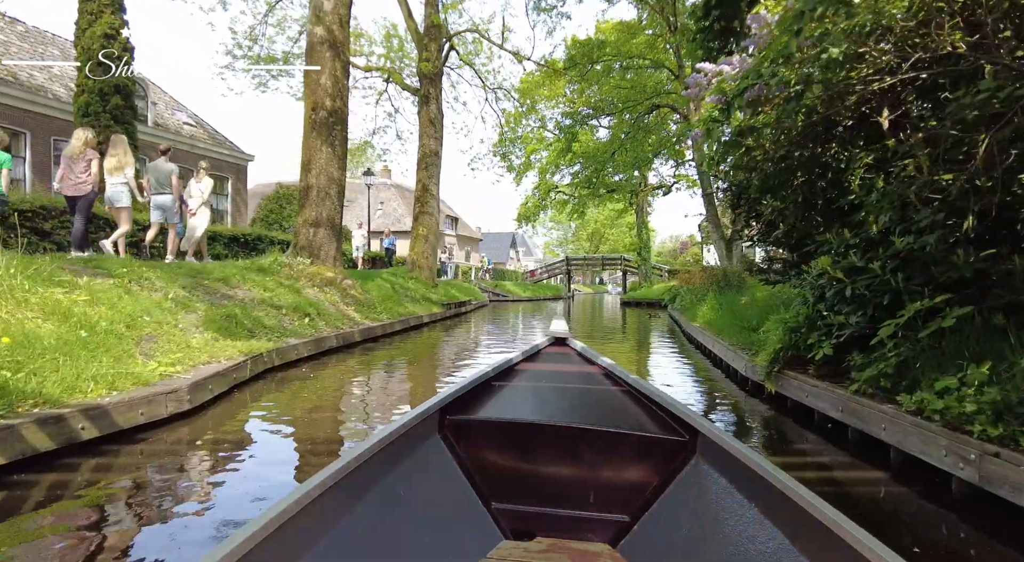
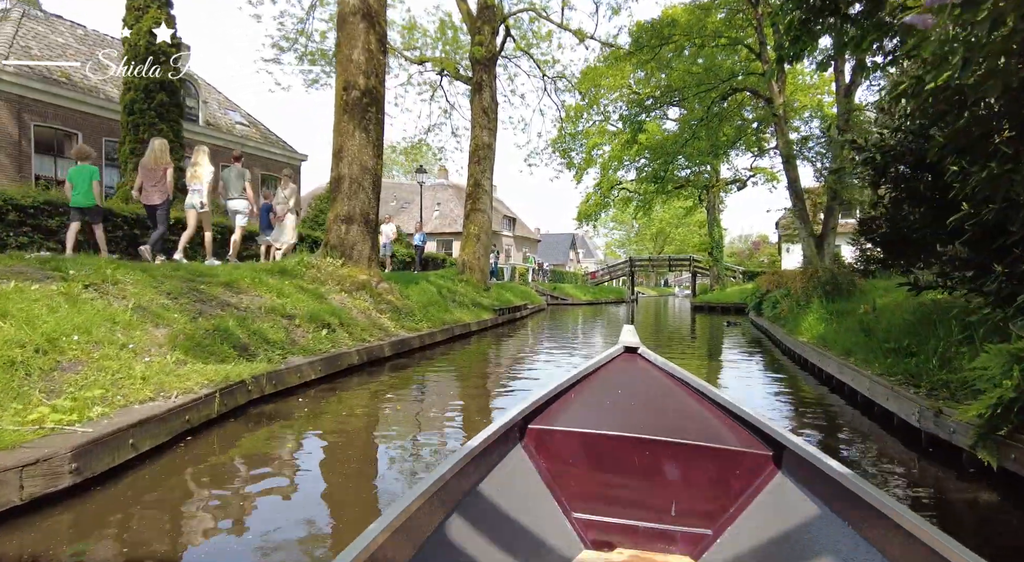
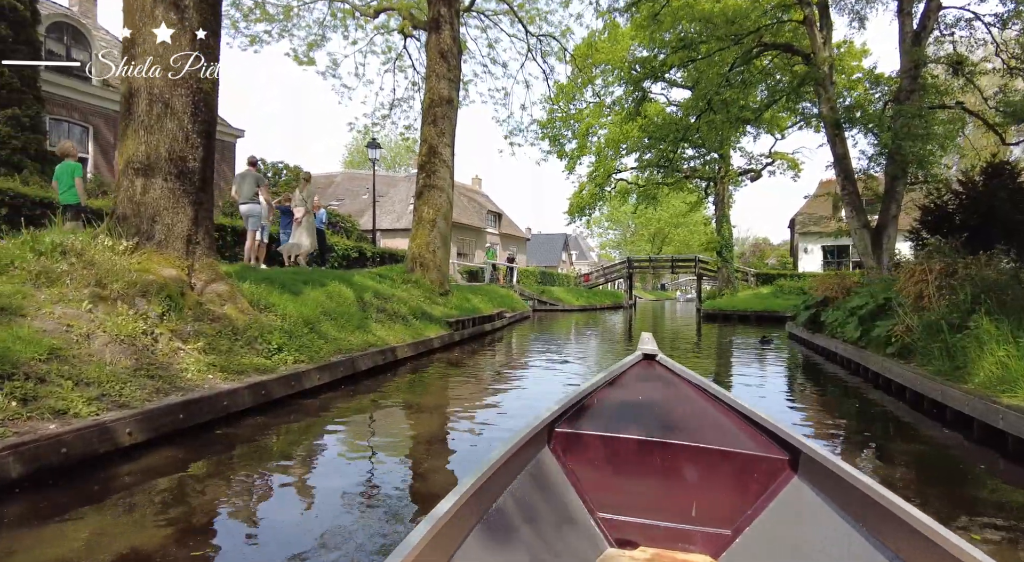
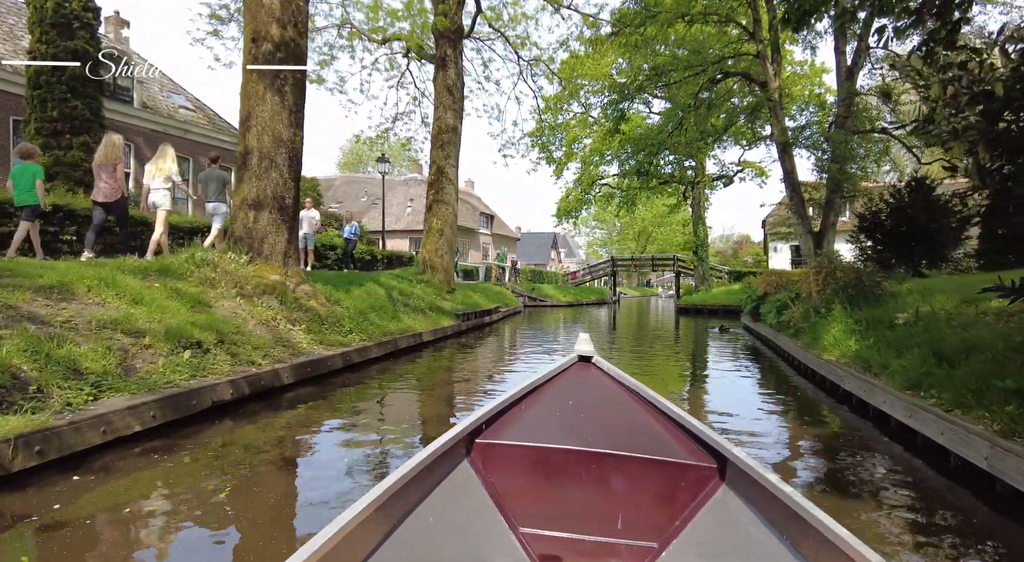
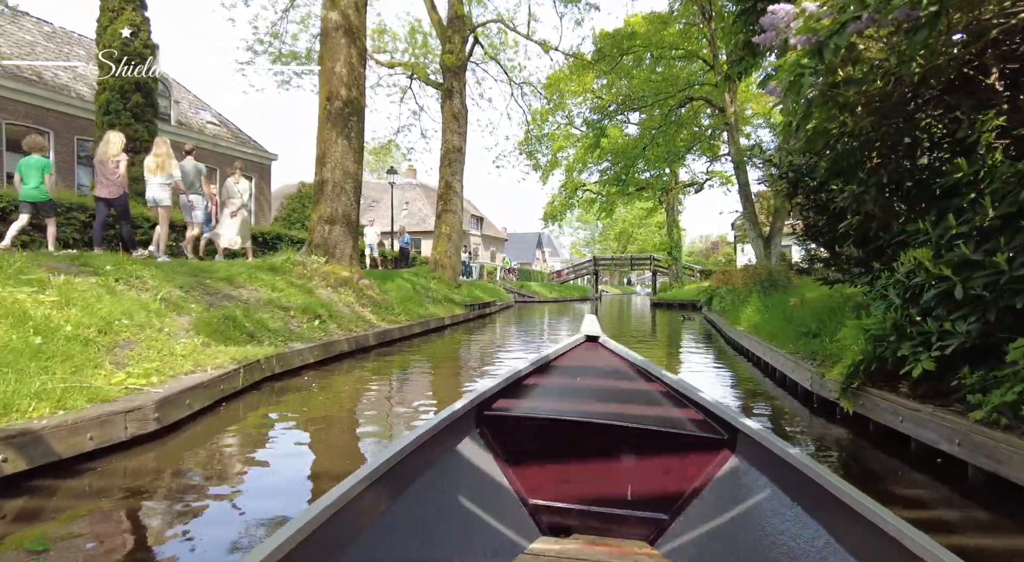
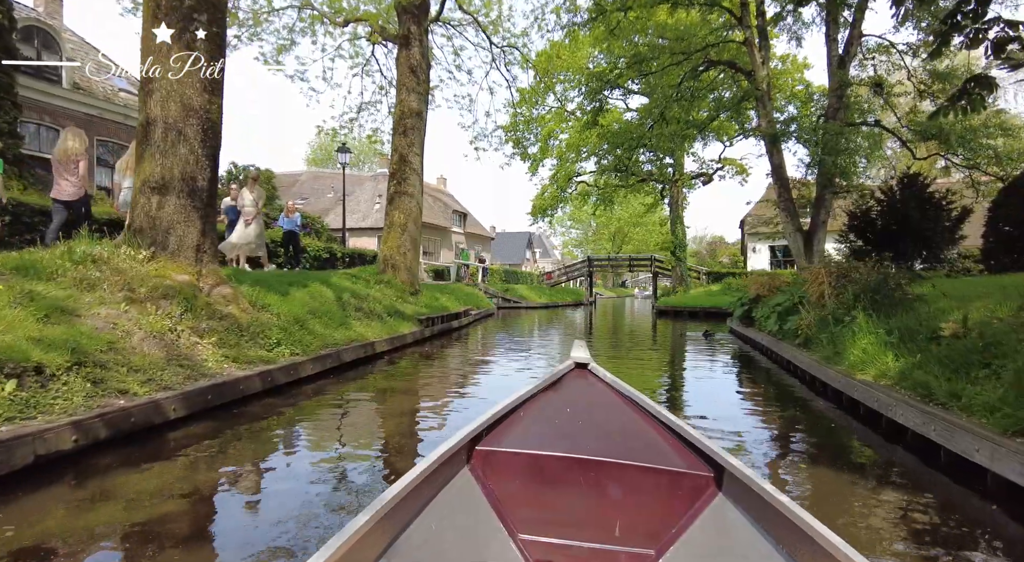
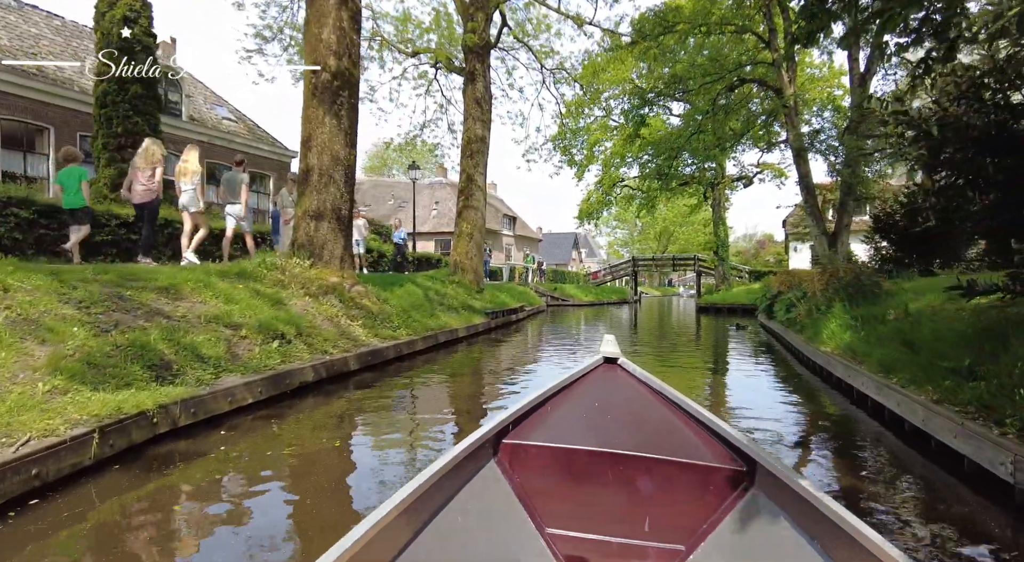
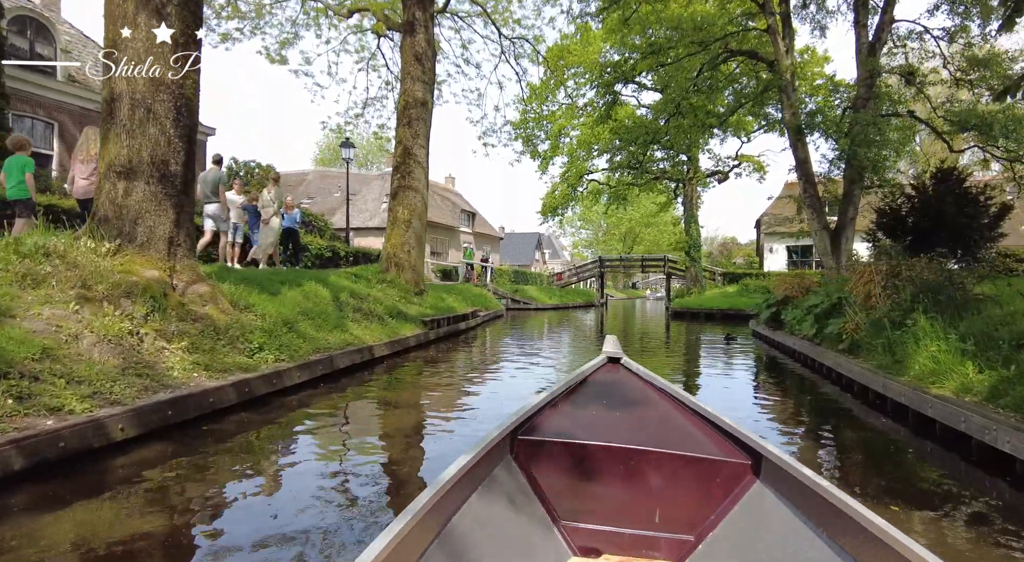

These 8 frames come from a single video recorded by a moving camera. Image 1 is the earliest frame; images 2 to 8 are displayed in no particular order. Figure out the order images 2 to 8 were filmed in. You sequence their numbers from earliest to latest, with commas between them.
5, 2, 7, 4, 6, 8, 3
